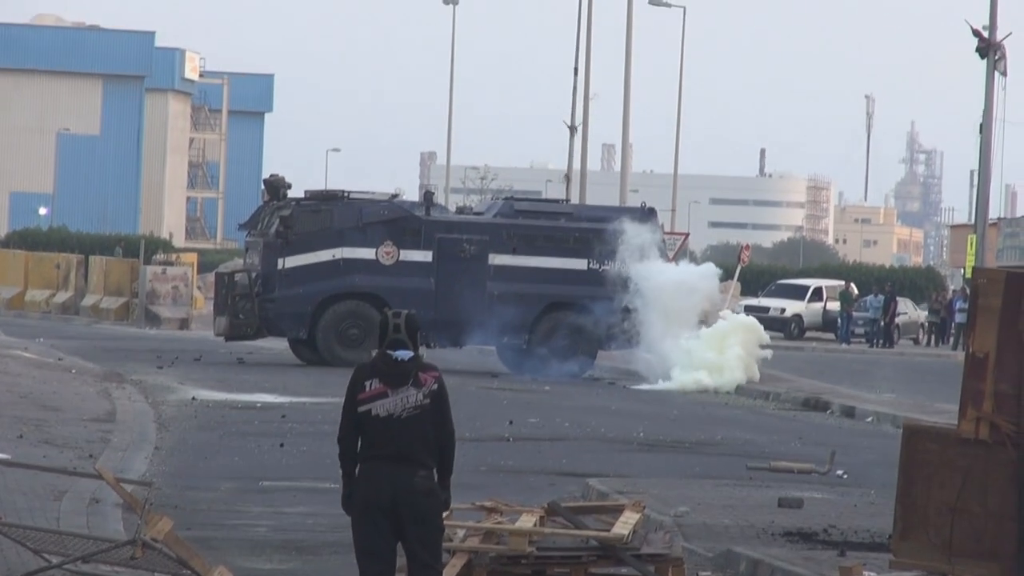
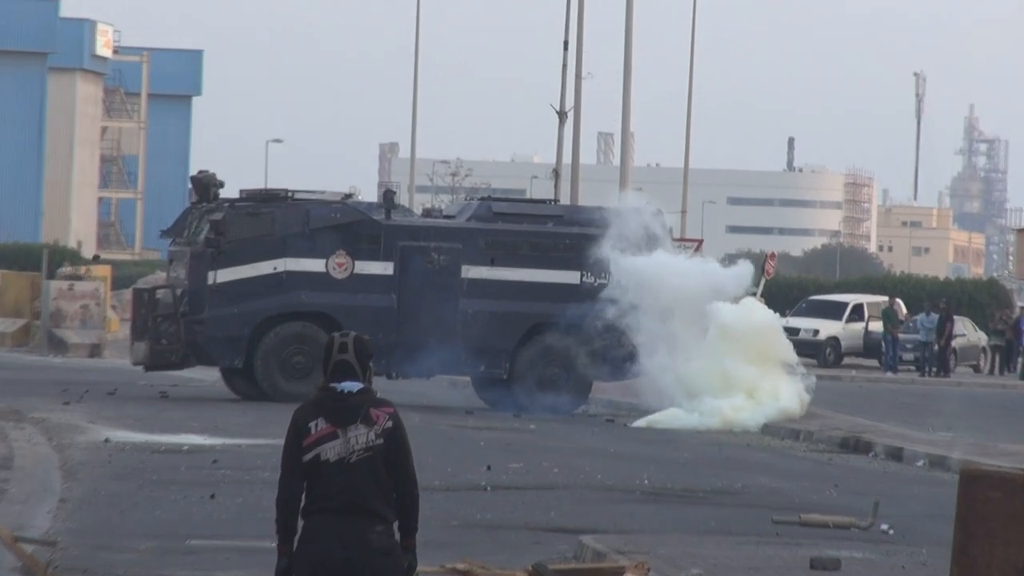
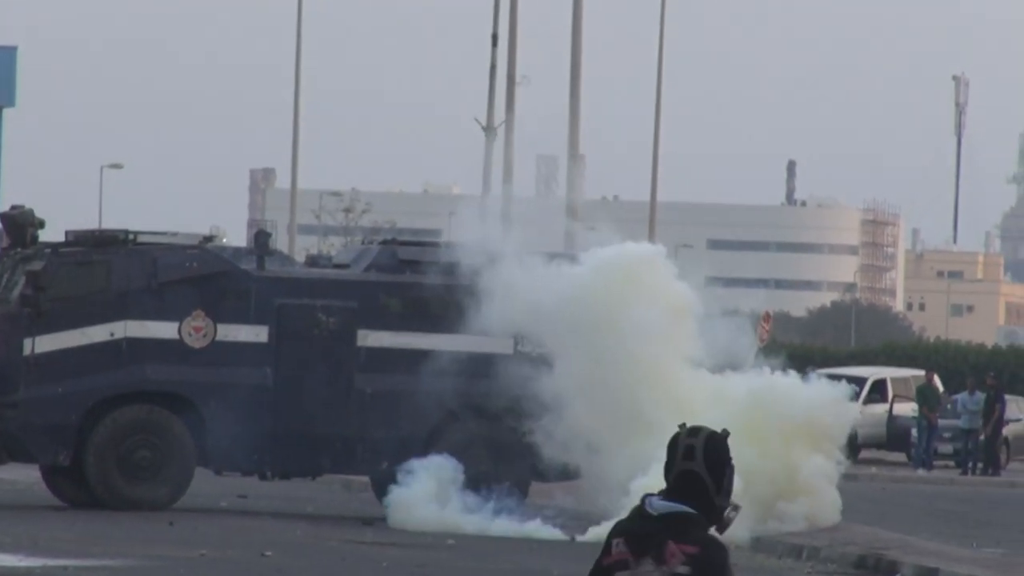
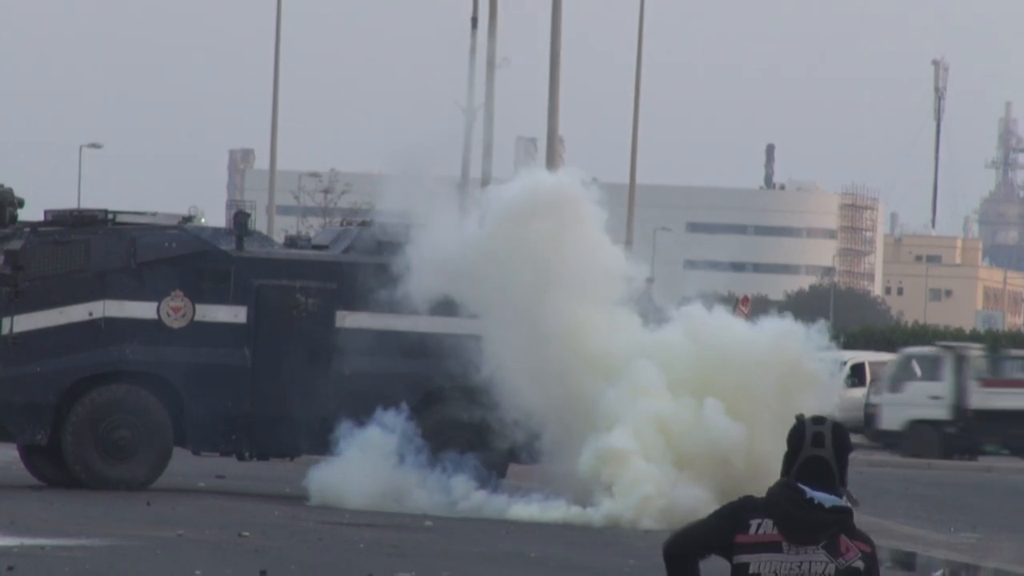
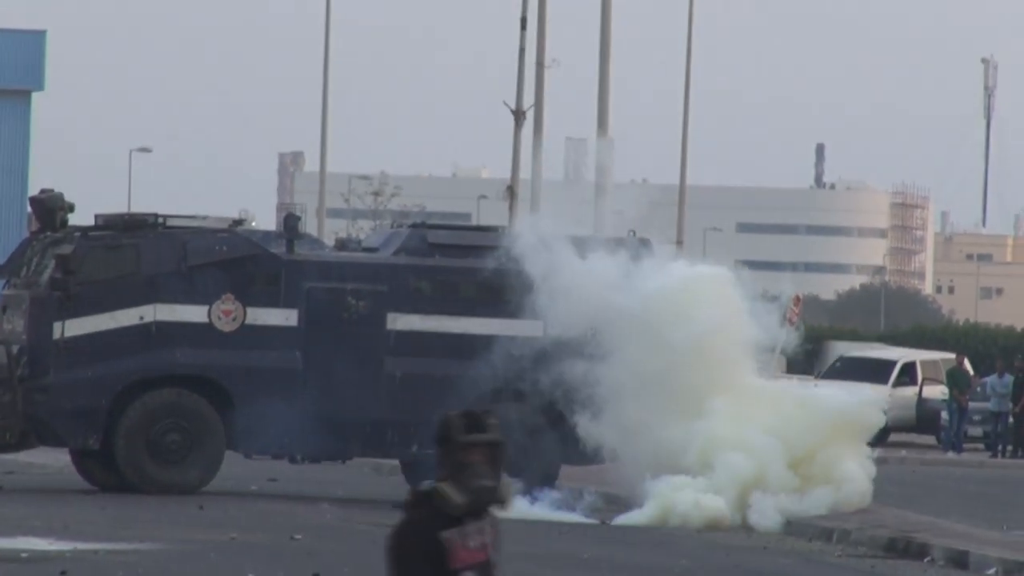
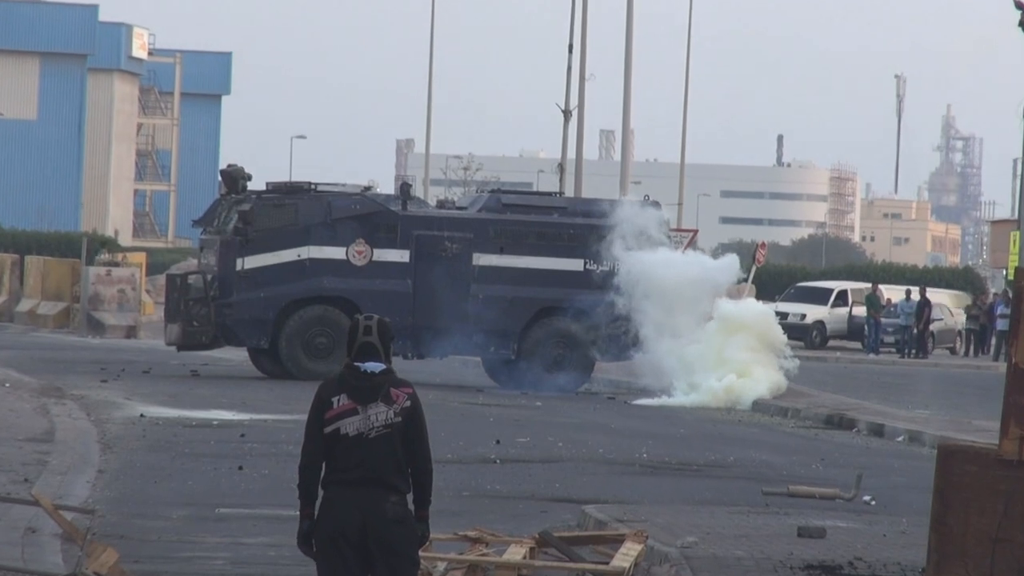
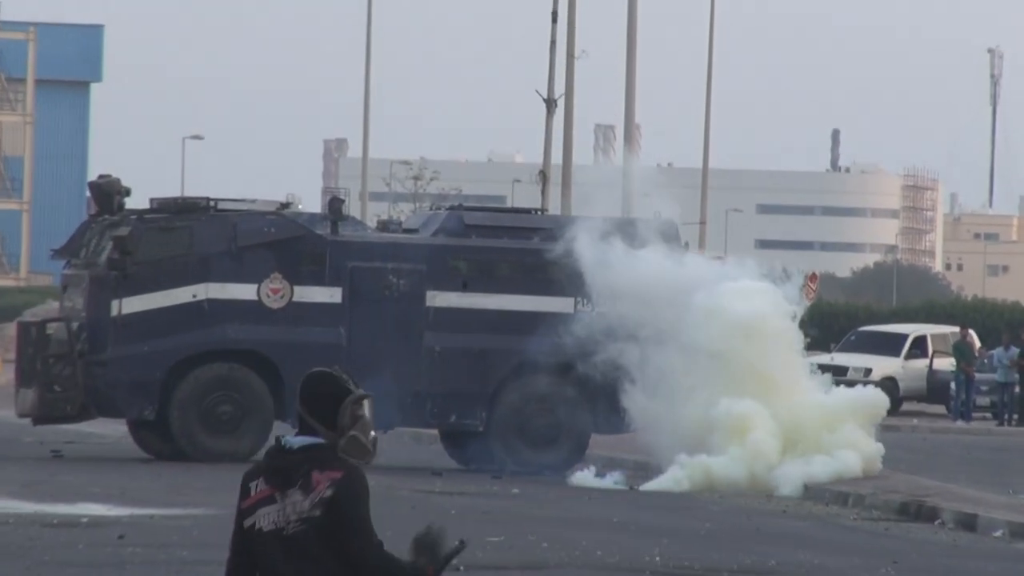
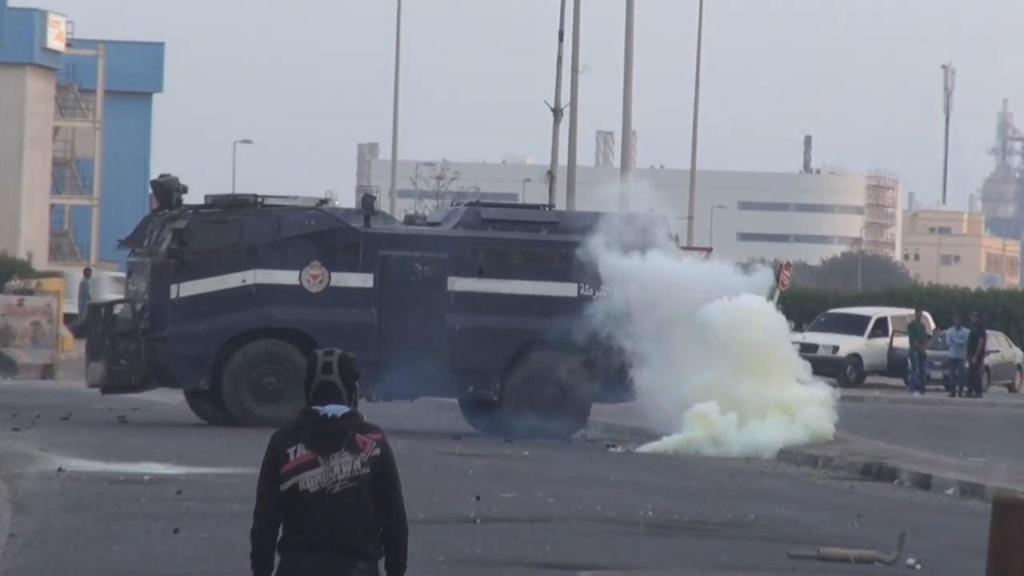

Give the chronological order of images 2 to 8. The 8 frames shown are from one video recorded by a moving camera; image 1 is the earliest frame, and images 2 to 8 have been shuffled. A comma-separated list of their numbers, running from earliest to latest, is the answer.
6, 2, 8, 7, 5, 3, 4
